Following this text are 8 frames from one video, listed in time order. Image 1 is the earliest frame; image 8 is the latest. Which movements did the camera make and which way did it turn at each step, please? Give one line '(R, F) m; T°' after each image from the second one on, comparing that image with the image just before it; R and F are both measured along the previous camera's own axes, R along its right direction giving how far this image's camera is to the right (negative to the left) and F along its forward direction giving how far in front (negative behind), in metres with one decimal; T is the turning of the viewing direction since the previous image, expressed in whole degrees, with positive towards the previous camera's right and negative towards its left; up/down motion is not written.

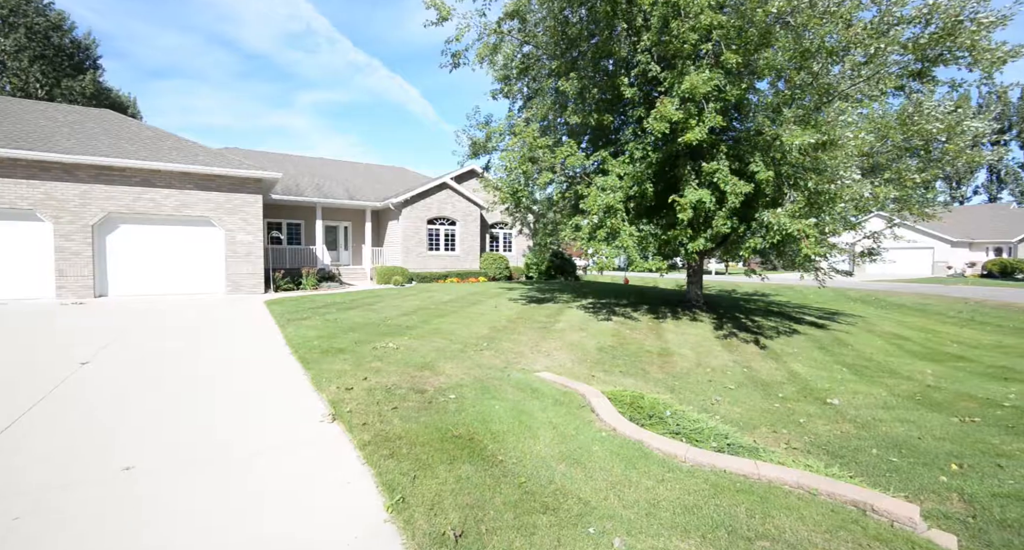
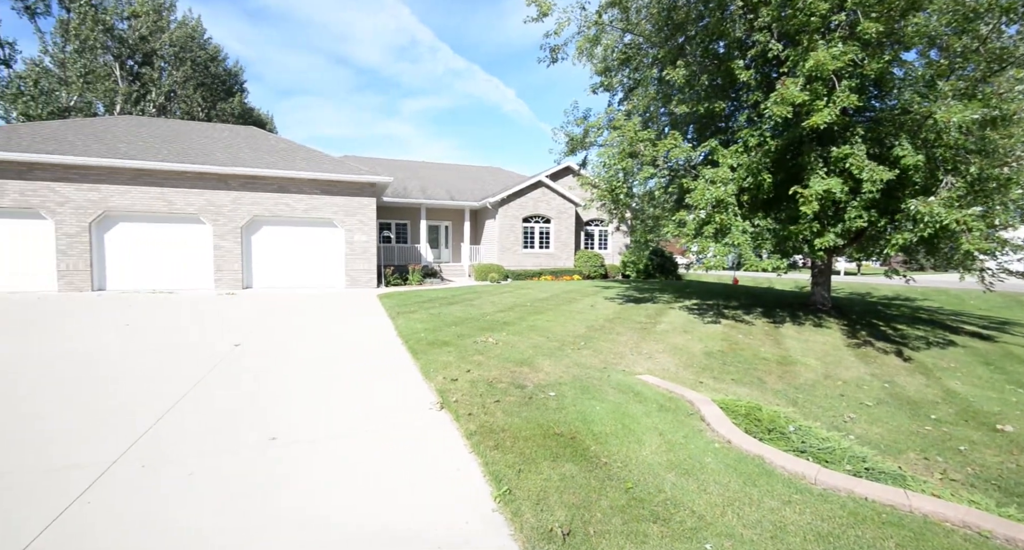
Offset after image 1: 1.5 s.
(-0.4, 0.0) m; -10°
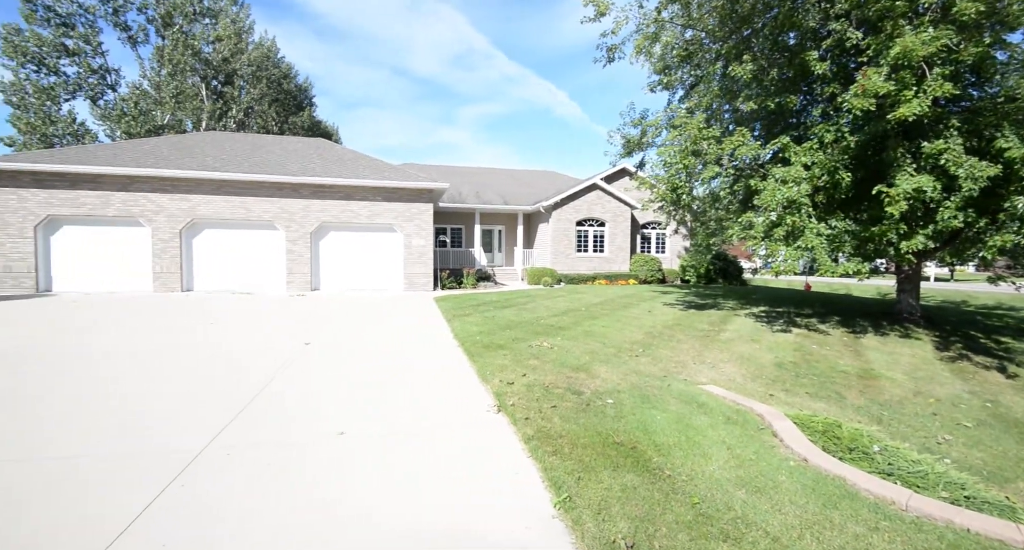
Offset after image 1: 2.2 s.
(-0.2, 0.0) m; -6°
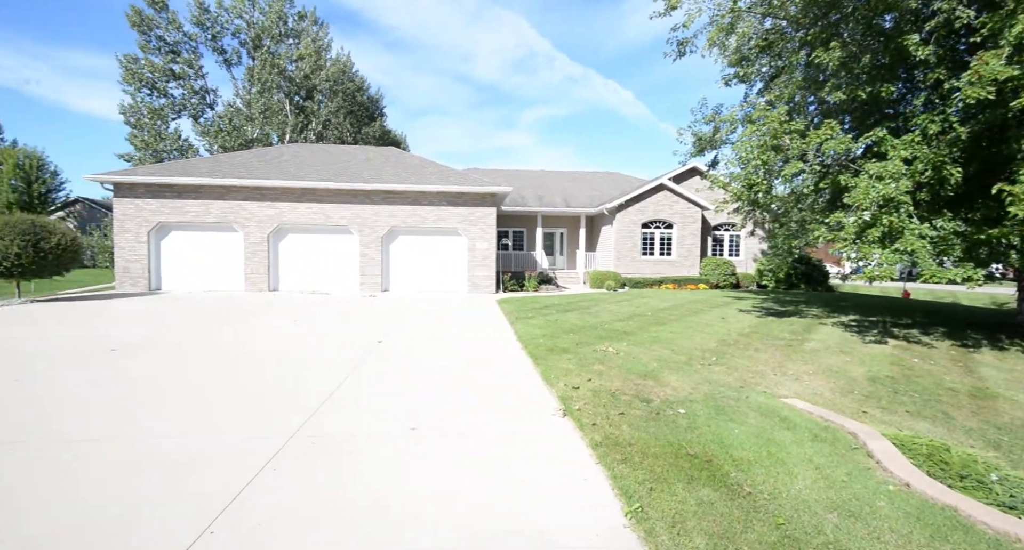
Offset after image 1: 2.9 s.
(-0.3, 0.0) m; -7°
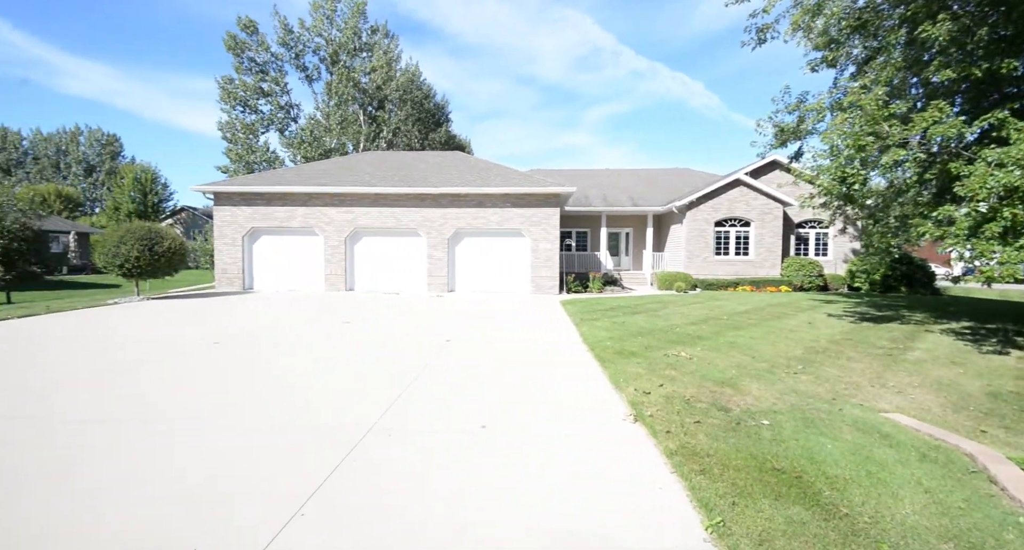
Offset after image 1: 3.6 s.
(-0.2, 0.0) m; -7°
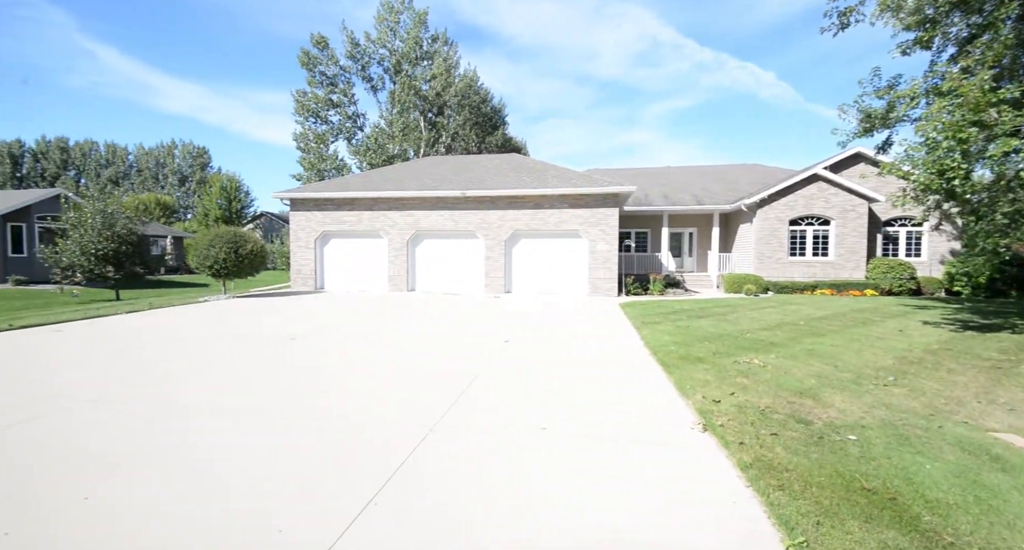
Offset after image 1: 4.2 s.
(-0.2, 0.0) m; -6°
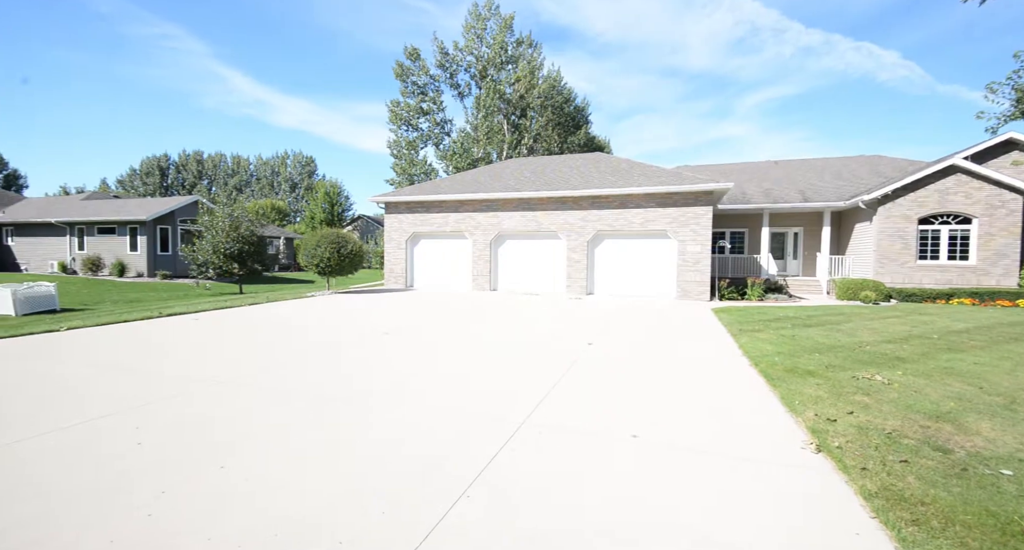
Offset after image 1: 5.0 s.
(-0.4, -0.1) m; -9°
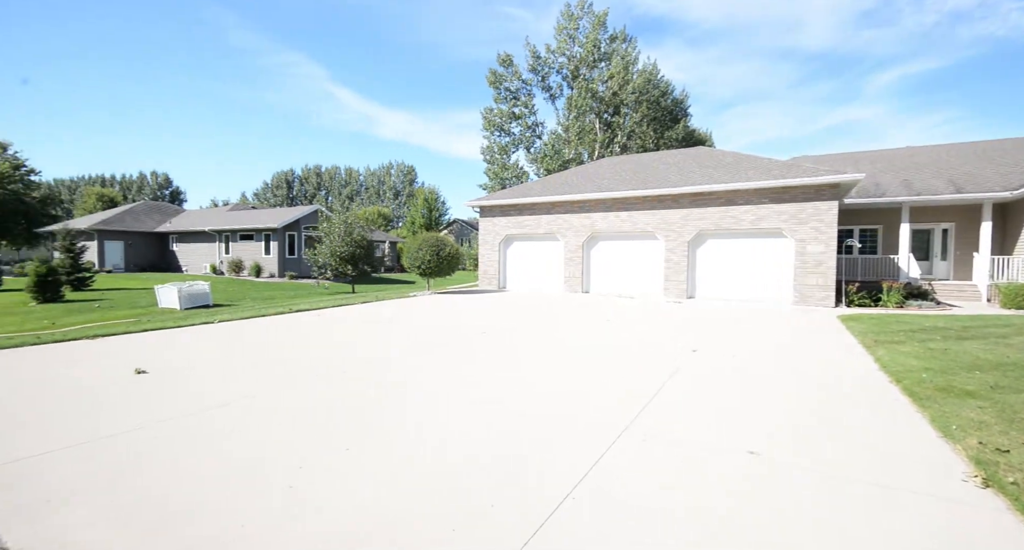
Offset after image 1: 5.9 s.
(-0.4, -0.1) m; -10°
